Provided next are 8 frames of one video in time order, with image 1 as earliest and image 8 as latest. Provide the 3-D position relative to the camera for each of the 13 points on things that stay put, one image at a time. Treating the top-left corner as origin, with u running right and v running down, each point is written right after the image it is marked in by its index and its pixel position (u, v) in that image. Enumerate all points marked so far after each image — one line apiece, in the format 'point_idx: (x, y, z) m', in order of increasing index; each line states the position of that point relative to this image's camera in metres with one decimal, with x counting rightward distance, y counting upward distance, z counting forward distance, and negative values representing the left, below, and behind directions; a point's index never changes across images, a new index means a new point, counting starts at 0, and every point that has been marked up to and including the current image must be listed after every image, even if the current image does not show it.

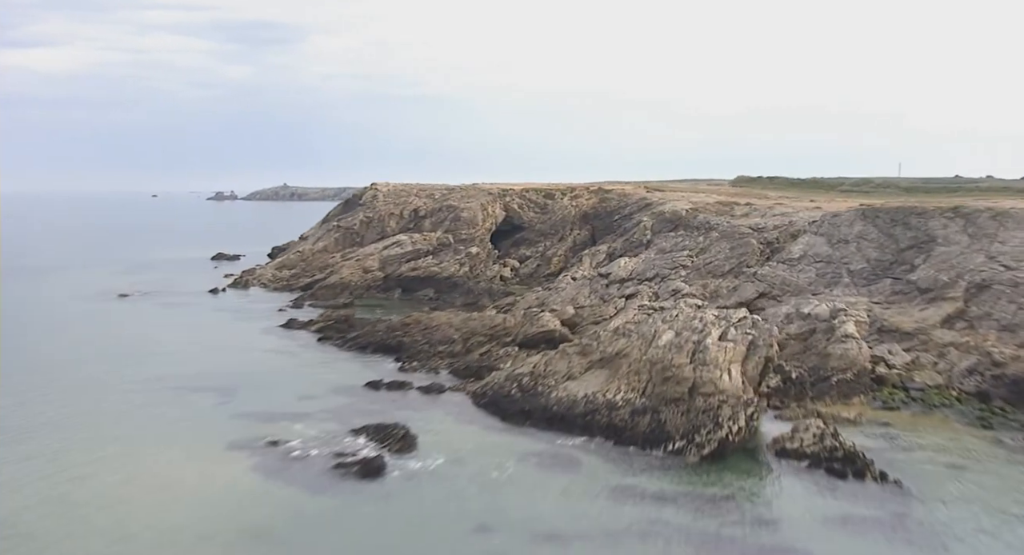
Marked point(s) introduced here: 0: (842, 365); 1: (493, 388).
0: (+9.5, -2.5, +16.2) m
1: (-0.5, -3.0, +15.3) m
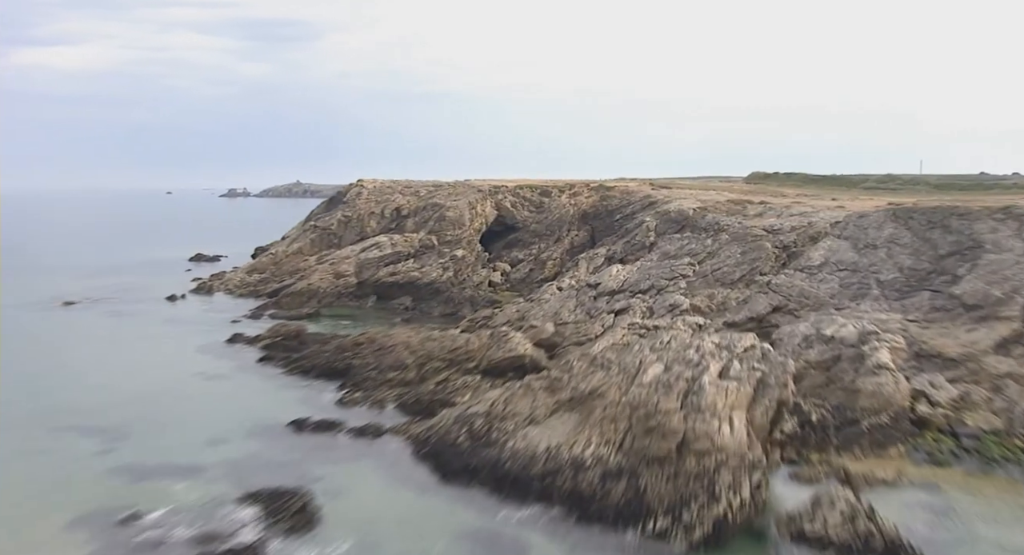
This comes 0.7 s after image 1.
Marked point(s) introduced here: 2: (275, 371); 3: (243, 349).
0: (+8.4, -3.0, +13.1) m
1: (-1.6, -3.4, +12.4) m
2: (-7.3, -2.9, +17.4) m
3: (-9.2, -2.4, +19.4) m
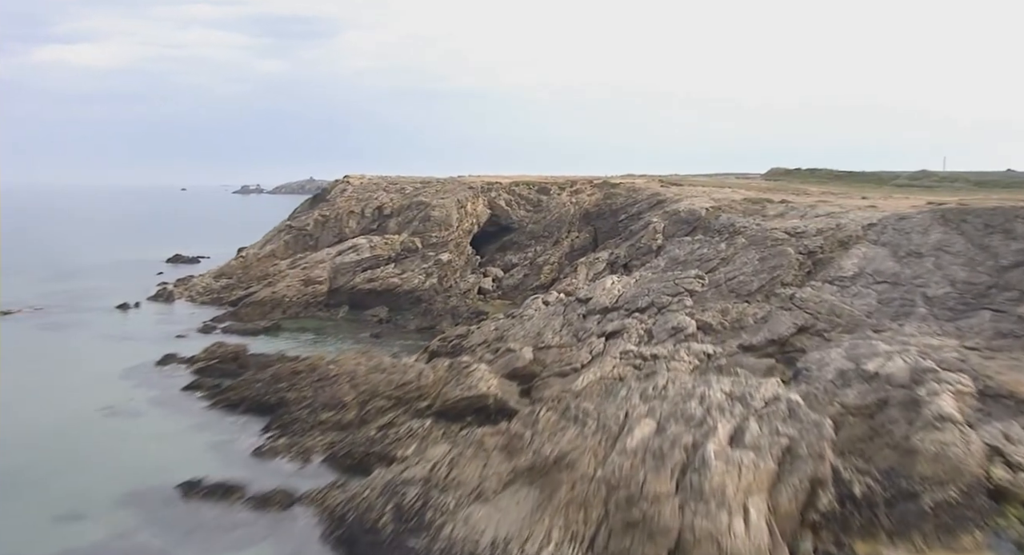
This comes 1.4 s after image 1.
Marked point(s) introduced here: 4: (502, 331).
0: (+7.5, -3.4, +9.9) m
1: (-2.6, -3.8, +9.4) m
2: (-8.1, -3.3, +14.6) m
3: (-10.0, -2.8, +16.6) m
4: (-0.3, -1.7, +17.8) m
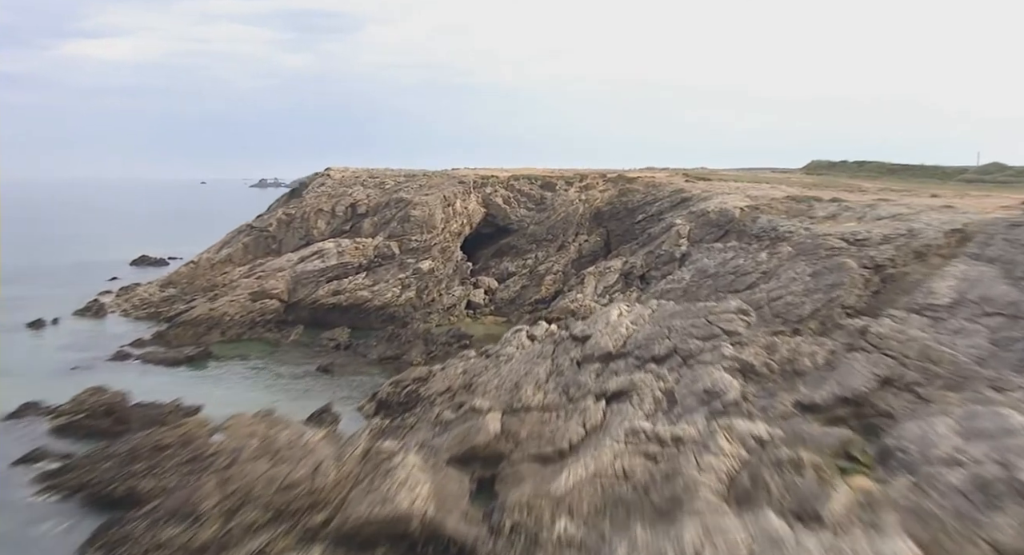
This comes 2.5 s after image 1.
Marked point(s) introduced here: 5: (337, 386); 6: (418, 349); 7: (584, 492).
0: (+6.5, -4.2, +5.1) m
1: (-3.5, -4.5, +5.0) m
2: (-8.9, -3.9, +10.4) m
3: (-10.7, -3.4, +12.4) m
4: (-1.0, -2.3, +13.3) m
5: (-5.1, -3.1, +16.4) m
6: (-3.2, -2.4, +19.0) m
7: (+1.1, -3.2, +8.4) m
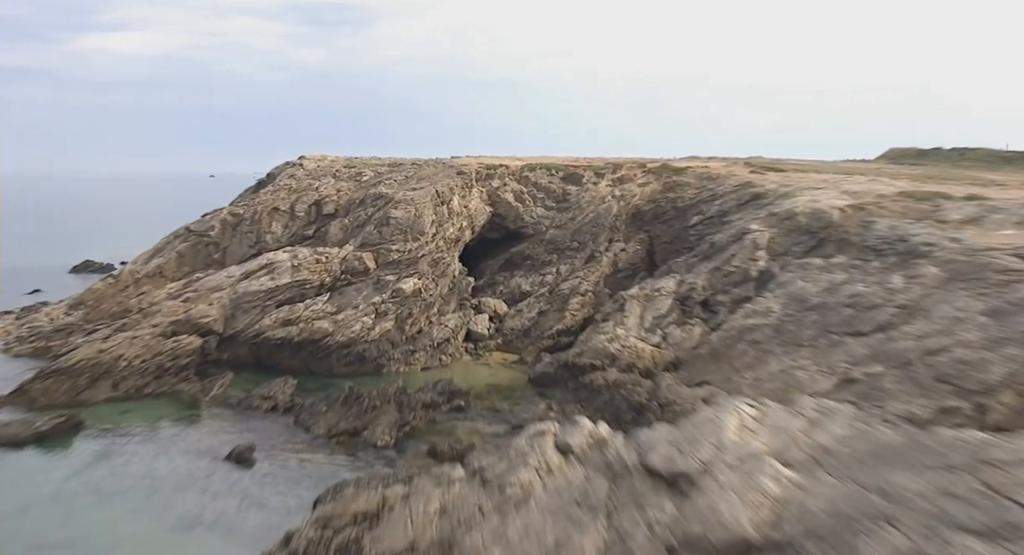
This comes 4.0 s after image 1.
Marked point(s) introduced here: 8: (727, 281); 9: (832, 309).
0: (+6.5, -5.1, -1.2) m
1: (-3.5, -5.4, -1.1) m
2: (-8.8, -4.7, +4.4) m
3: (-10.5, -4.2, +6.4) m
4: (-0.7, -3.2, +7.1) m
5: (-4.8, -3.9, +10.3) m
6: (-2.8, -3.2, +12.9) m
7: (+1.2, -4.1, +2.1) m
8: (+6.4, -0.1, +16.7) m
9: (+7.9, -0.7, +13.8) m
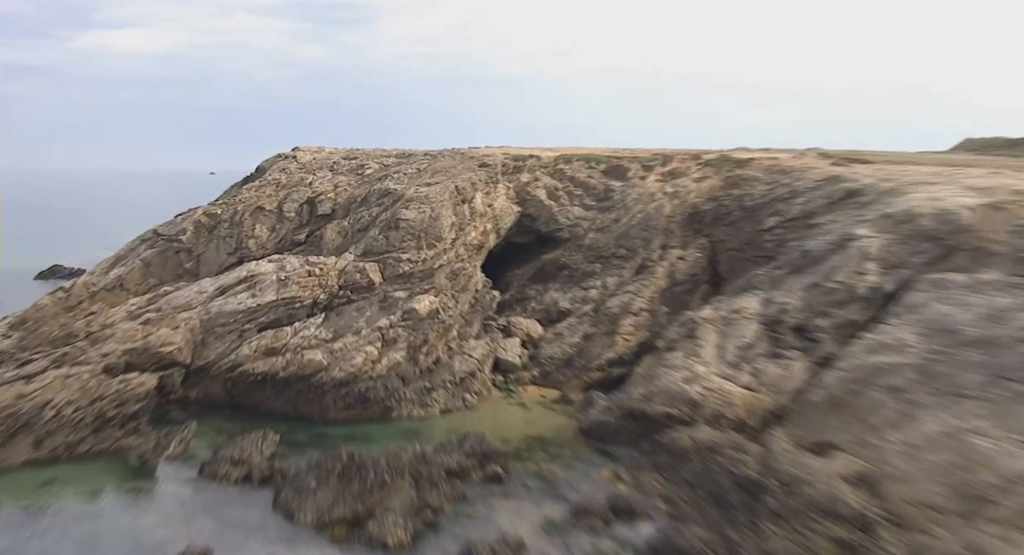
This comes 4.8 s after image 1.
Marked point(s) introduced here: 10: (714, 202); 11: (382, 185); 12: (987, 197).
0: (+7.5, -5.7, -4.8) m
1: (-2.5, -5.9, -4.7) m
2: (-7.8, -5.2, +0.8) m
3: (-9.5, -4.6, +2.9) m
4: (+0.2, -3.6, +3.5) m
5: (-3.8, -4.4, +6.7) m
6: (-1.8, -3.6, +9.3) m
7: (+2.1, -4.6, -1.4) m
8: (+7.4, -0.5, +13.1) m
9: (+8.9, -1.1, +10.2) m
10: (+6.5, +2.4, +18.1) m
11: (-3.8, +2.8, +17.1) m
12: (+11.6, +1.9, +13.7) m
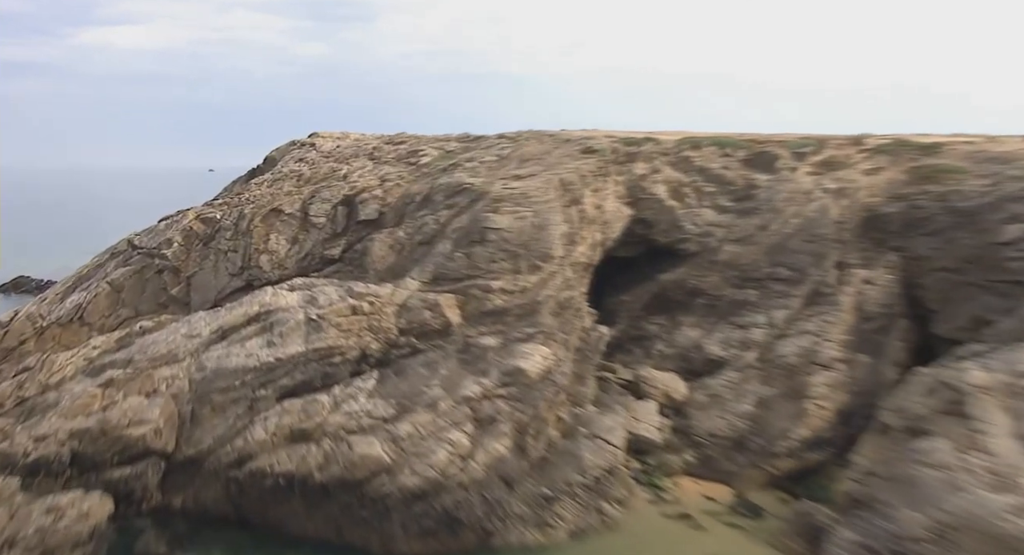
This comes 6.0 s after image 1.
0: (+10.0, -6.4, -9.8) m
1: (0.0, -6.6, -9.7) m
2: (-5.3, -5.9, -4.2) m
3: (-7.0, -5.3, -2.1) m
4: (+2.8, -4.3, -1.5) m
5: (-1.3, -5.1, +1.7) m
6: (+0.7, -4.3, +4.3) m
7: (+4.7, -5.3, -6.4) m
8: (+10.0, -1.2, +8.1) m
9: (+11.4, -1.8, +5.2) m
10: (+9.1, +1.7, +13.1) m
11: (-1.3, +2.1, +12.1) m
12: (+14.1, +1.2, +8.7) m
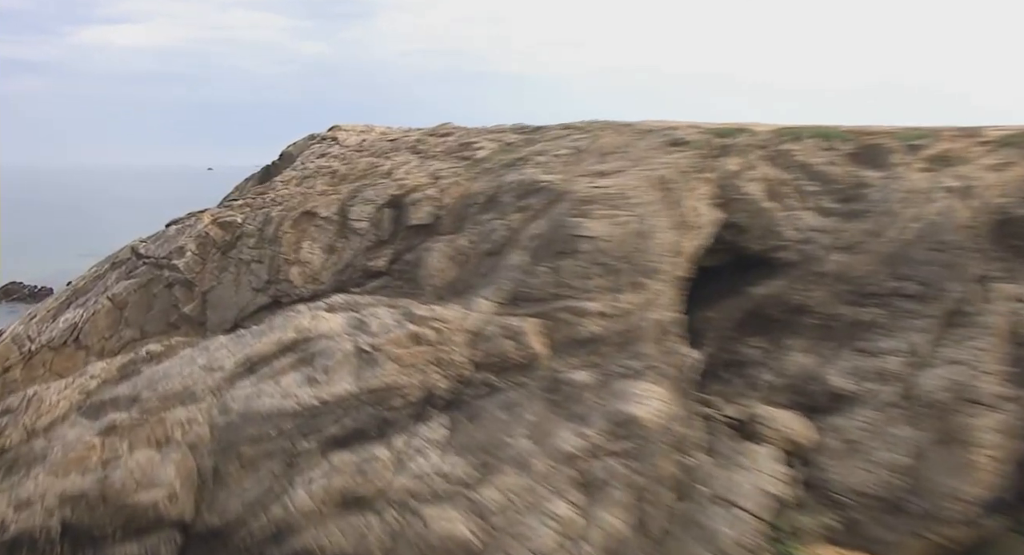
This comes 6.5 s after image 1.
0: (+11.4, -6.7, -11.7) m
1: (+1.4, -6.9, -11.6) m
2: (-3.8, -6.2, -6.1) m
3: (-5.6, -5.6, -4.0) m
4: (+4.2, -4.6, -3.4) m
5: (+0.2, -5.4, -0.2) m
6: (+2.1, -4.6, +2.3) m
7: (+6.1, -5.6, -8.4) m
8: (+11.4, -1.5, +6.2) m
9: (+12.8, -2.1, +3.2) m
10: (+10.5, +1.4, +11.2) m
11: (+0.2, +1.8, +10.1) m
12: (+15.6, +0.9, +6.8) m
